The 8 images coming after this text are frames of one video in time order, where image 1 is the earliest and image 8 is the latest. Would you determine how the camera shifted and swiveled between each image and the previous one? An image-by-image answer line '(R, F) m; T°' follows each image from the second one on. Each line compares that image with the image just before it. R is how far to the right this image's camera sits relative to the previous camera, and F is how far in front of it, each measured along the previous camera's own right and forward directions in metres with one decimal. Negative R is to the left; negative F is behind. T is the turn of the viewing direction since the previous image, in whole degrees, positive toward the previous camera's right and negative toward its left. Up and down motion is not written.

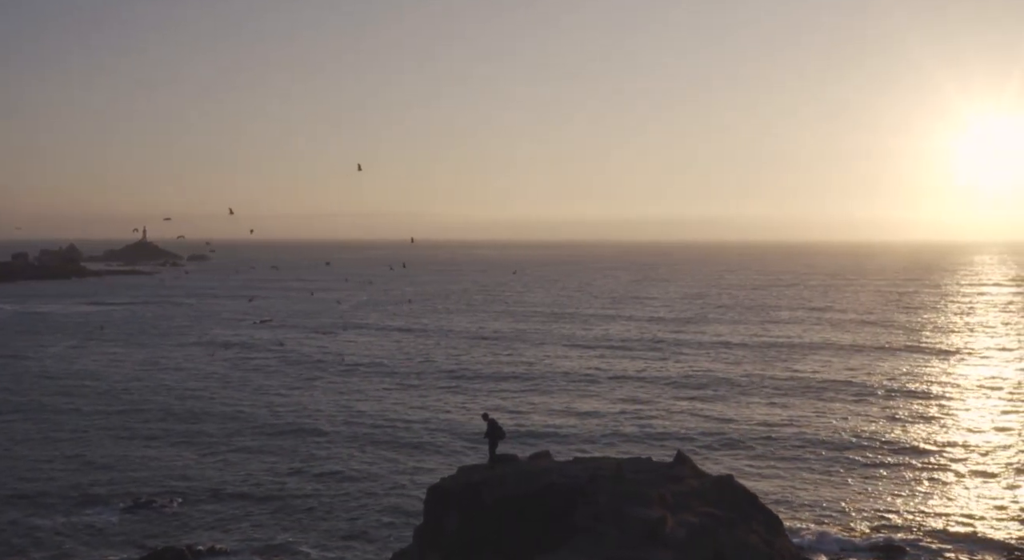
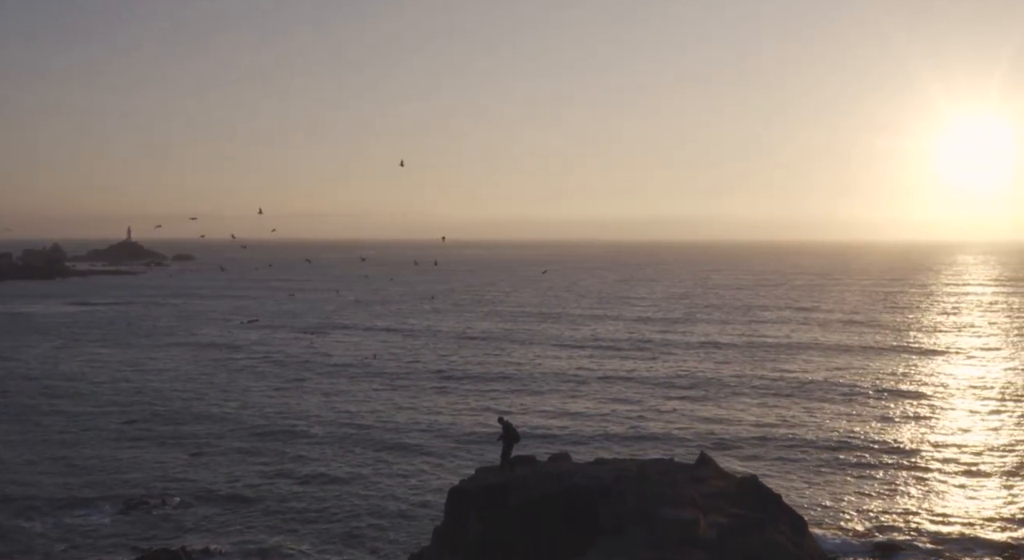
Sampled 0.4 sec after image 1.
(+4.1, +1.5) m; -6°
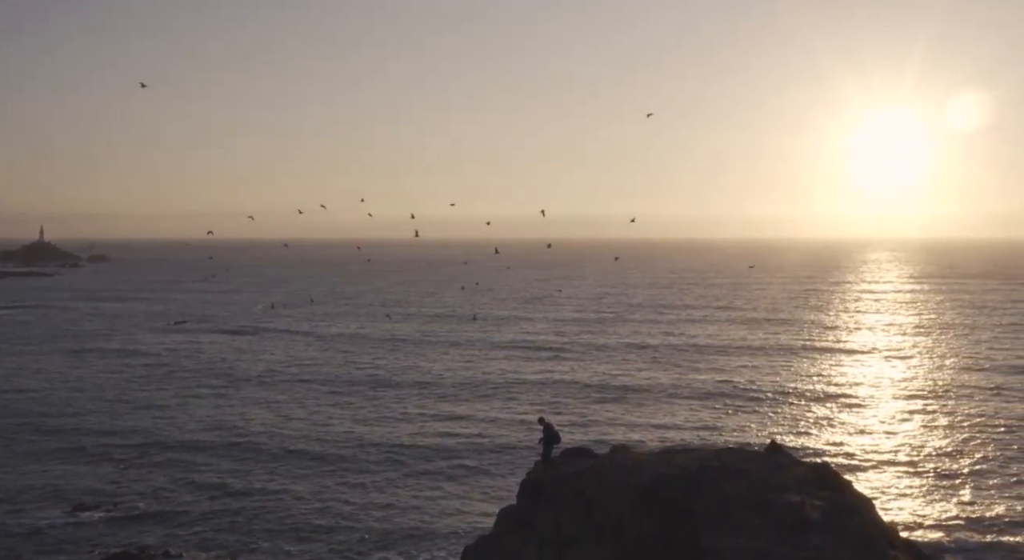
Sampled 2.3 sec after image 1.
(-5.4, +1.5) m; +6°
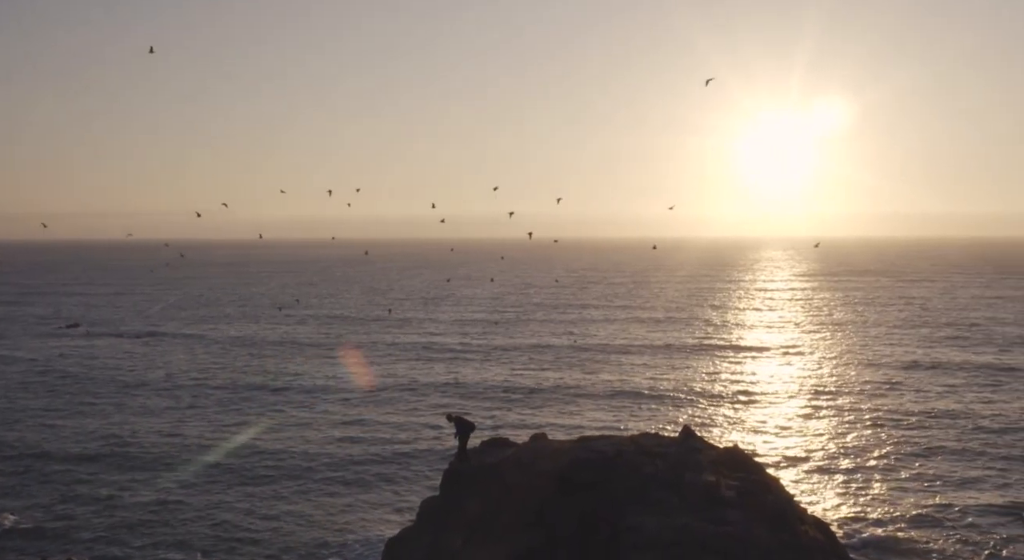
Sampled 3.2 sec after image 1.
(-0.7, -0.5) m; +6°
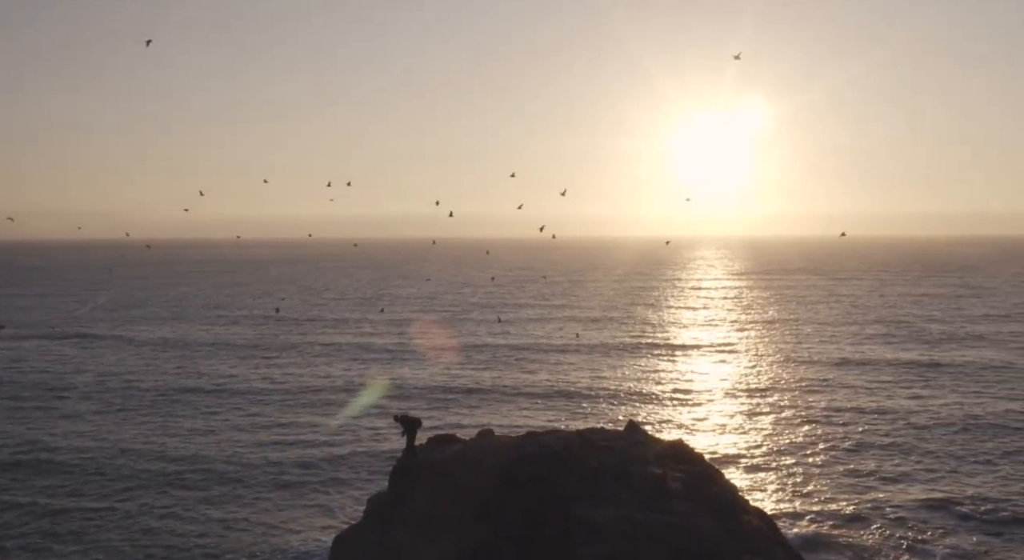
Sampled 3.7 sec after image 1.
(+7.9, +1.2) m; -15°
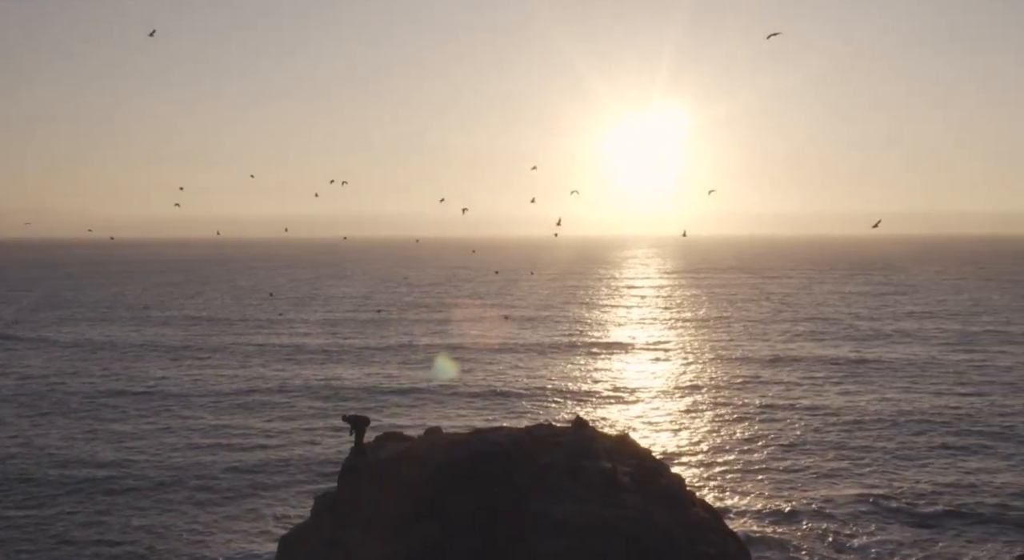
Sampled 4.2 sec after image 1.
(-0.4, -0.1) m; +4°
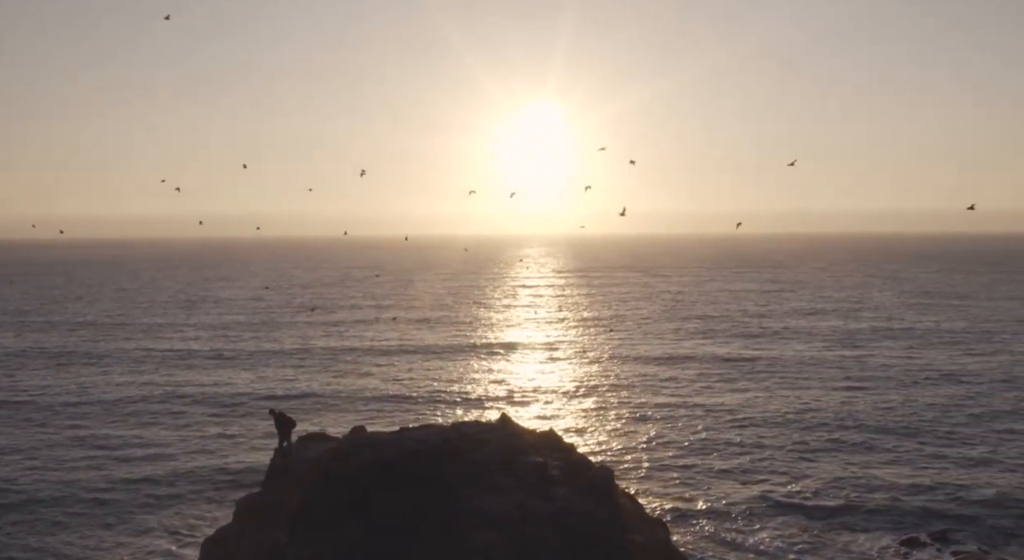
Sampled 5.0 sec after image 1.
(-1.2, -0.4) m; +7°
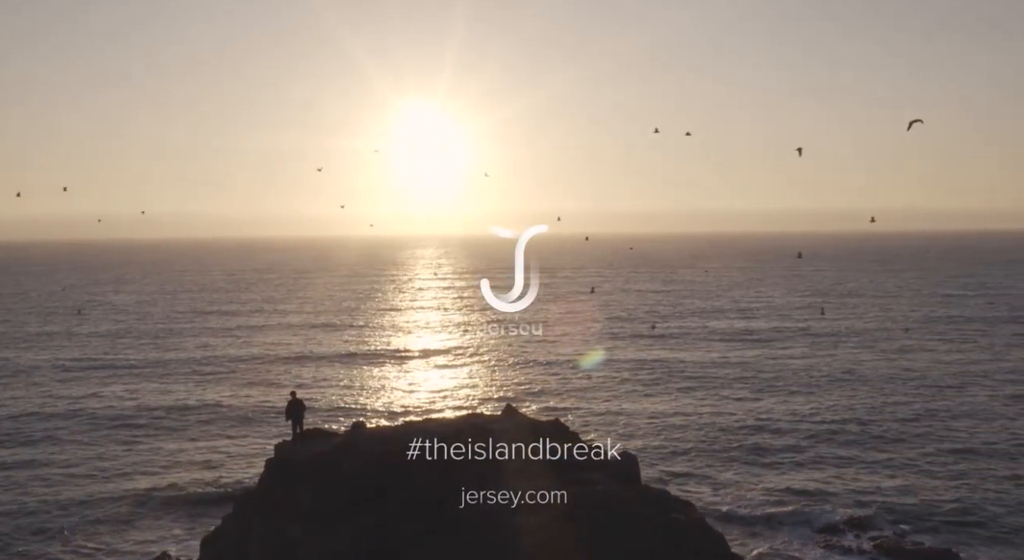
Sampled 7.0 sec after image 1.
(+0.9, -0.3) m; +2°
